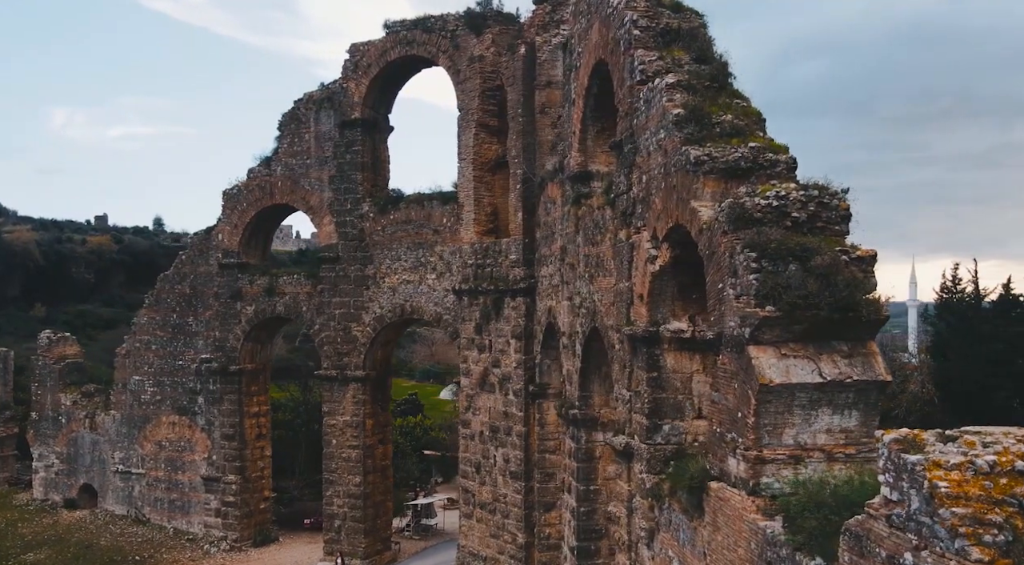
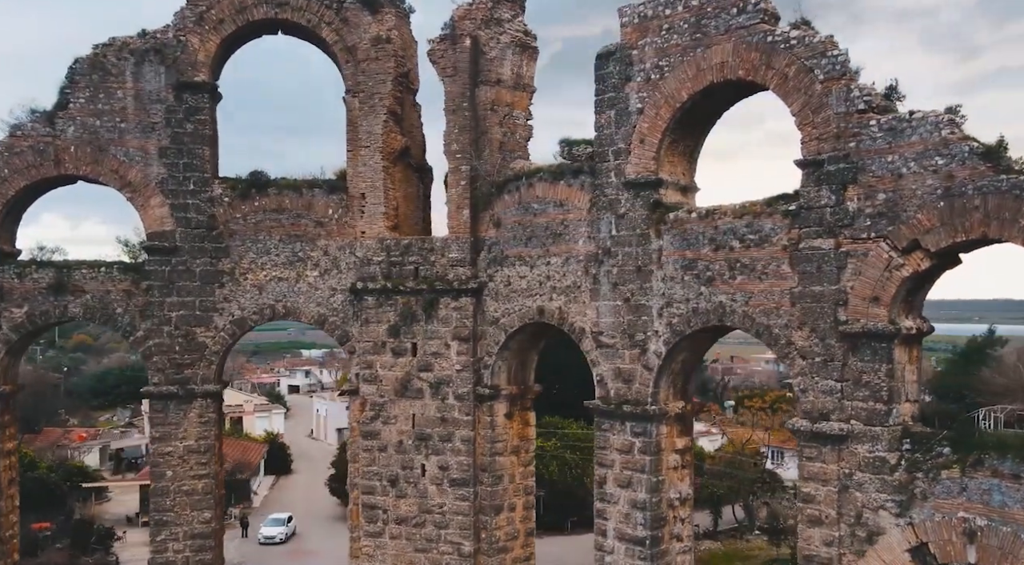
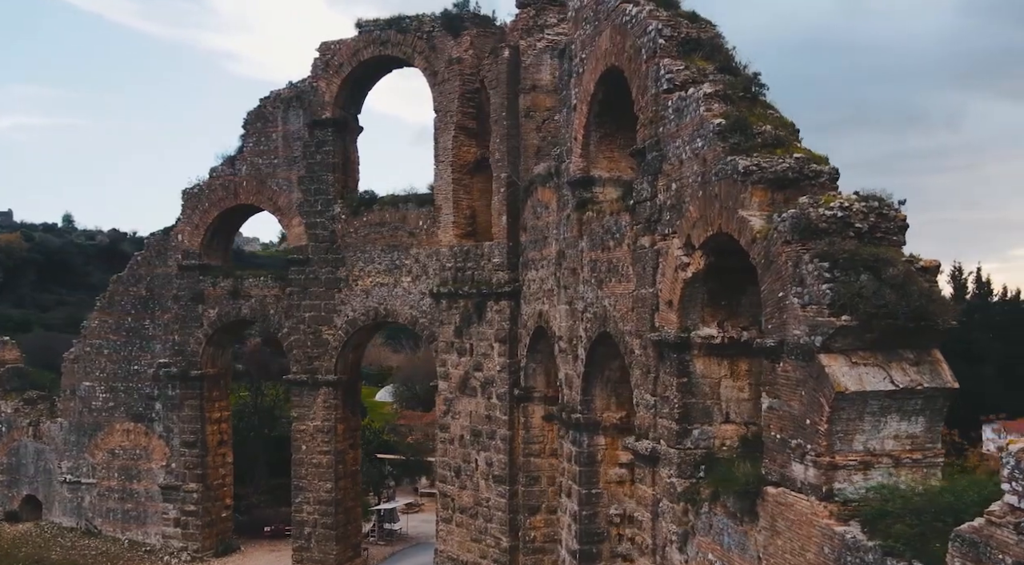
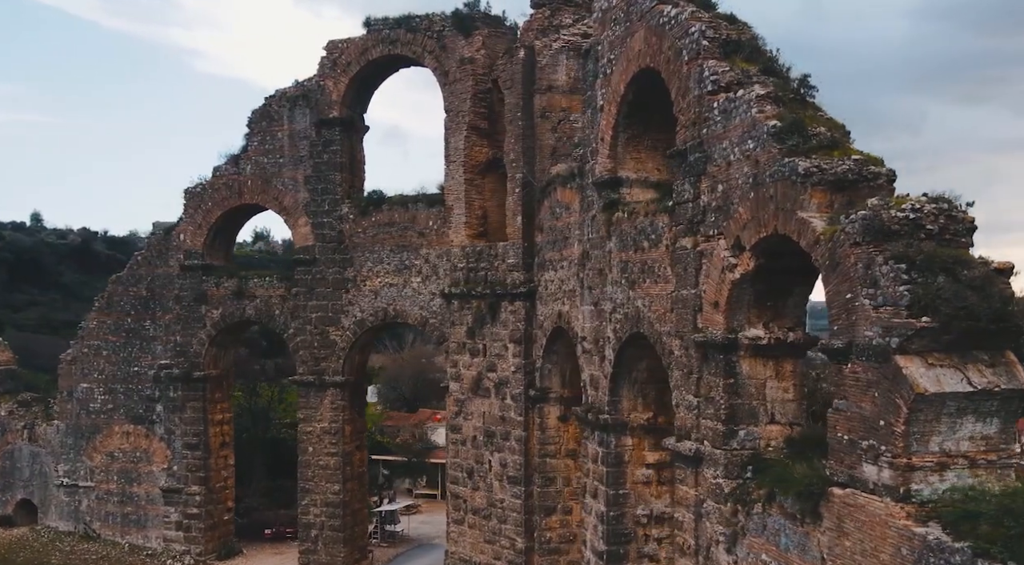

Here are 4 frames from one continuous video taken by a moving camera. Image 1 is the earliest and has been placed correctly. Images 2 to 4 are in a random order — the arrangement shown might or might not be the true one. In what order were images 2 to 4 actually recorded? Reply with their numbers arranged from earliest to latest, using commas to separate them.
3, 4, 2
